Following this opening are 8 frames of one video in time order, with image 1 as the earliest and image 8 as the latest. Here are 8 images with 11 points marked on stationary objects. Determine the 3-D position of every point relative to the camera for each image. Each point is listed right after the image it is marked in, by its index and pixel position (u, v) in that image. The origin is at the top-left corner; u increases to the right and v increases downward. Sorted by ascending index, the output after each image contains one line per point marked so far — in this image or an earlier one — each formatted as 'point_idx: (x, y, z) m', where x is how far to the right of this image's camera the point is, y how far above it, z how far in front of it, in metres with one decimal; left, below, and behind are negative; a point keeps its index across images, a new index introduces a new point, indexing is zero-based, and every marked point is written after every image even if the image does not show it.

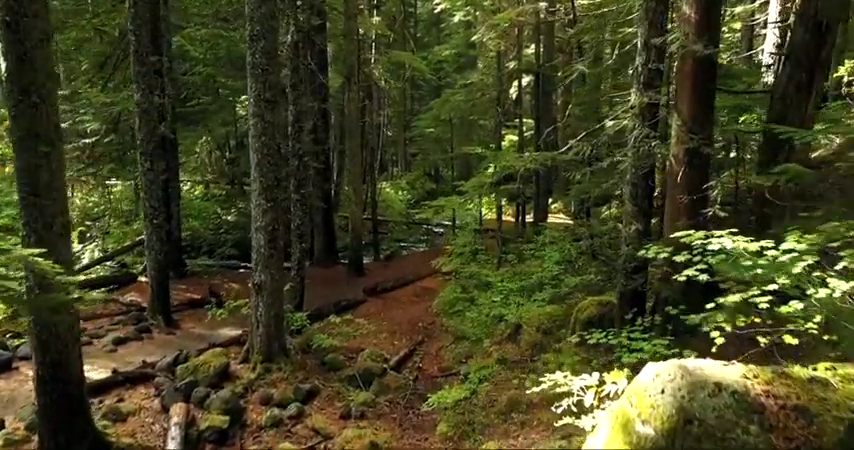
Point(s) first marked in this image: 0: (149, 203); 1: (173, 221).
0: (-5.5, +0.4, +11.9) m
1: (-6.7, +0.1, +16.0) m
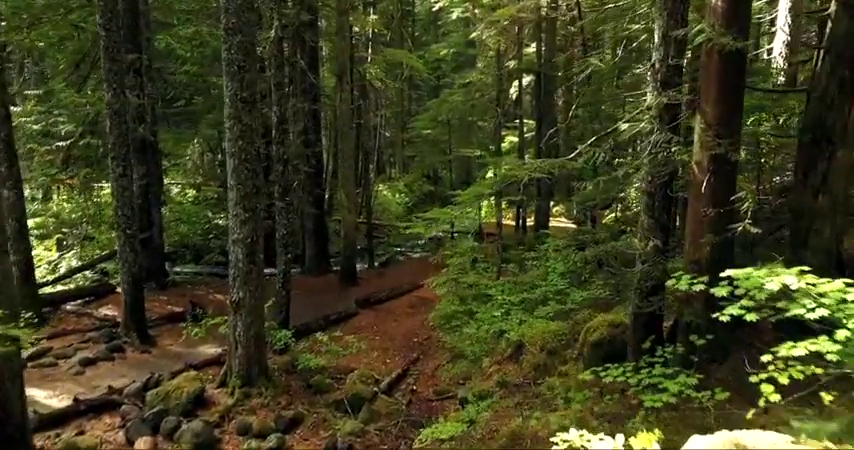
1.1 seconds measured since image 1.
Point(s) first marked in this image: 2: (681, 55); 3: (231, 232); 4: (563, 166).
0: (-5.6, +0.3, +11.1) m
1: (-6.8, -0.1, +15.1) m
2: (+3.0, +2.0, +7.2) m
3: (-3.0, -0.1, +9.1) m
4: (+2.0, +0.8, +8.7) m
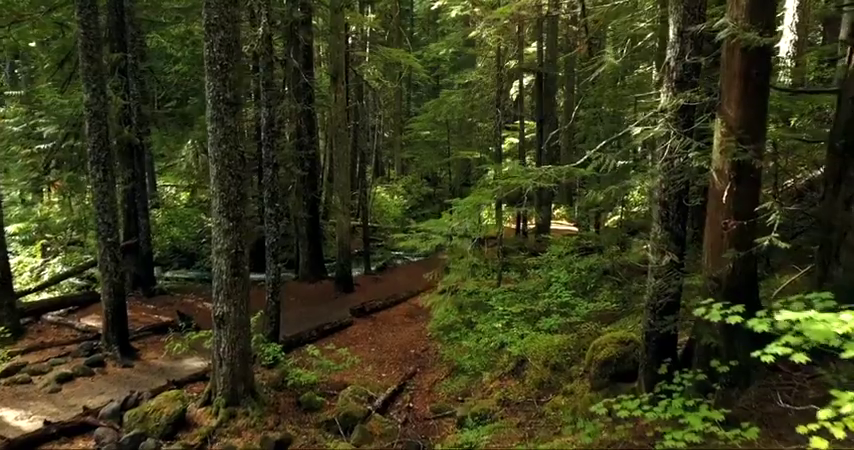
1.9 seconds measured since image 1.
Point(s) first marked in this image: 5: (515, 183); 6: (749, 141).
0: (-5.7, +0.1, +10.5) m
1: (-6.9, -0.2, +14.5) m
2: (+3.0, +1.9, +6.6) m
3: (-3.0, -0.3, +8.6) m
4: (+1.9, +0.7, +8.1) m
5: (+1.2, +0.6, +8.3) m
6: (+3.2, +0.8, +6.0) m
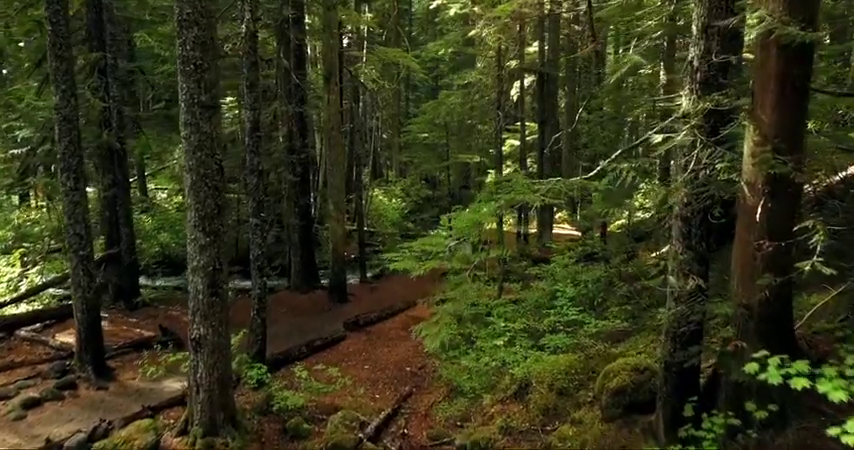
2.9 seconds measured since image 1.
0: (-5.7, -0.1, +9.7) m
1: (-7.0, -0.4, +13.8) m
2: (+2.9, +1.7, +5.9) m
3: (-3.1, -0.5, +7.8) m
4: (+1.9, +0.5, +7.4) m
5: (+1.2, +0.4, +7.6) m
6: (+3.2, +0.7, +5.3) m
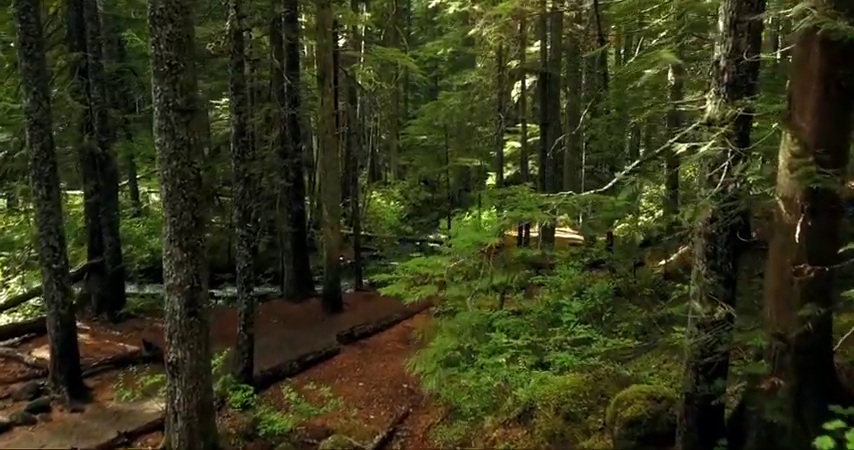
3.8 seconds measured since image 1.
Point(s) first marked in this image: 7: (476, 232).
0: (-5.8, -0.3, +9.1) m
1: (-7.0, -0.6, +13.2) m
2: (+2.9, +1.5, +5.3) m
3: (-3.1, -0.6, +7.2) m
4: (+1.8, +0.3, +6.7) m
5: (+1.1, +0.2, +6.9) m
6: (+3.1, +0.5, +4.7) m
7: (+0.6, -0.1, +7.9) m
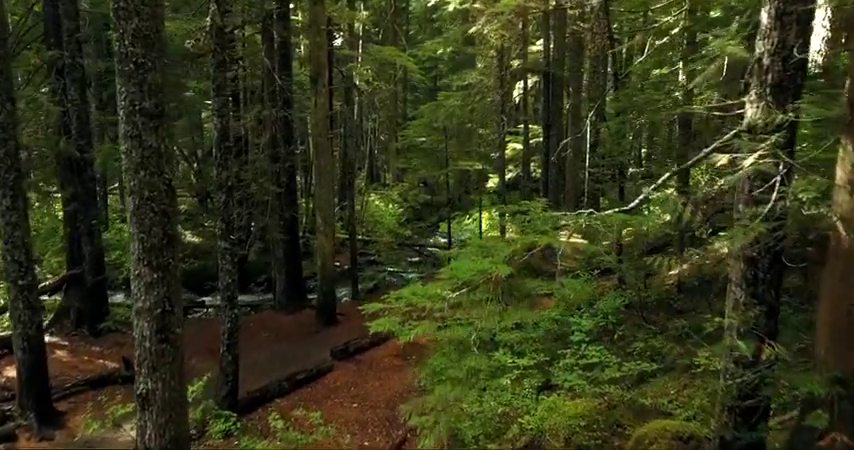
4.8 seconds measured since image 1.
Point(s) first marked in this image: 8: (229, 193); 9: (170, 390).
0: (-5.8, -0.4, +8.4) m
1: (-7.0, -0.8, +12.4) m
2: (+2.9, +1.4, +4.5) m
3: (-3.2, -0.8, +6.5) m
4: (+1.8, +0.1, +6.0) m
5: (+1.1, 0.0, +6.2) m
6: (+3.1, +0.3, +3.9) m
7: (+0.6, -0.3, +7.2) m
8: (-3.0, +0.5, +9.1) m
9: (-2.9, -1.8, +6.7) m
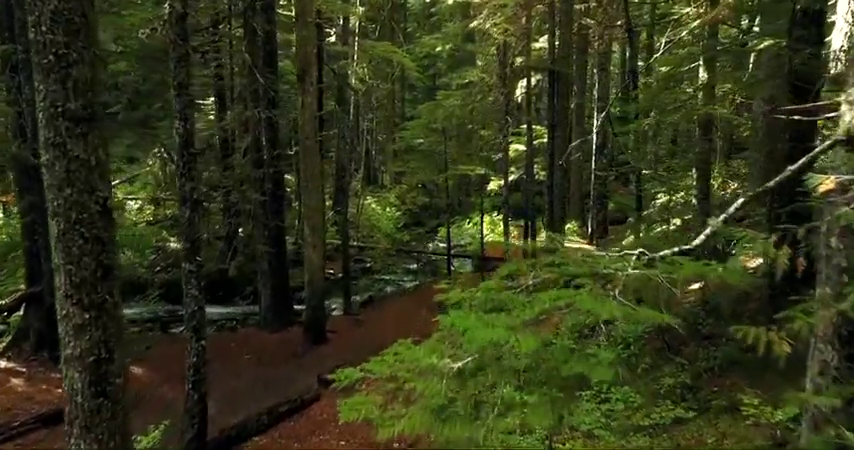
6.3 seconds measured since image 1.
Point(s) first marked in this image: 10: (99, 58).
0: (-5.9, -0.7, +7.2) m
1: (-7.1, -1.0, +11.2) m
2: (+2.8, +1.1, +3.4) m
3: (-3.2, -1.0, +5.3) m
4: (+1.8, -0.1, +4.8) m
5: (+1.0, -0.2, +5.0) m
6: (+3.1, +0.1, +2.8) m
7: (+0.6, -0.5, +6.0) m
8: (-3.0, +0.2, +7.9) m
9: (-2.9, -2.1, +5.5) m
10: (-2.8, +1.5, +5.1) m
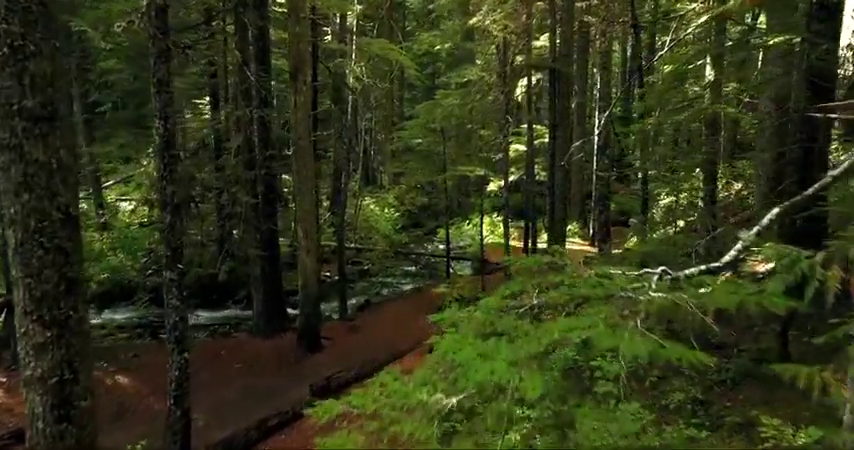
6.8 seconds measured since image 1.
0: (-5.9, -0.7, +6.8) m
1: (-7.1, -1.1, +10.8) m
2: (+2.8, +1.0, +2.9) m
3: (-3.3, -1.1, +4.9) m
4: (+1.7, -0.2, +4.4) m
5: (+1.0, -0.3, +4.6) m
6: (+3.0, 0.0, +2.3) m
7: (+0.5, -0.6, +5.6) m
8: (-3.1, +0.2, +7.4) m
9: (-3.0, -2.1, +5.1) m
10: (-2.8, +1.4, +4.7) m
